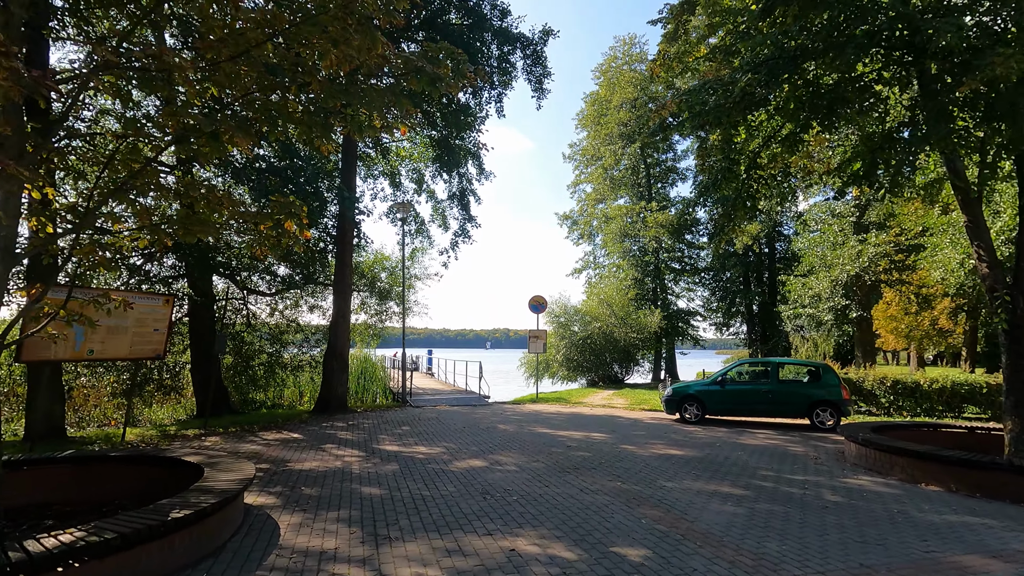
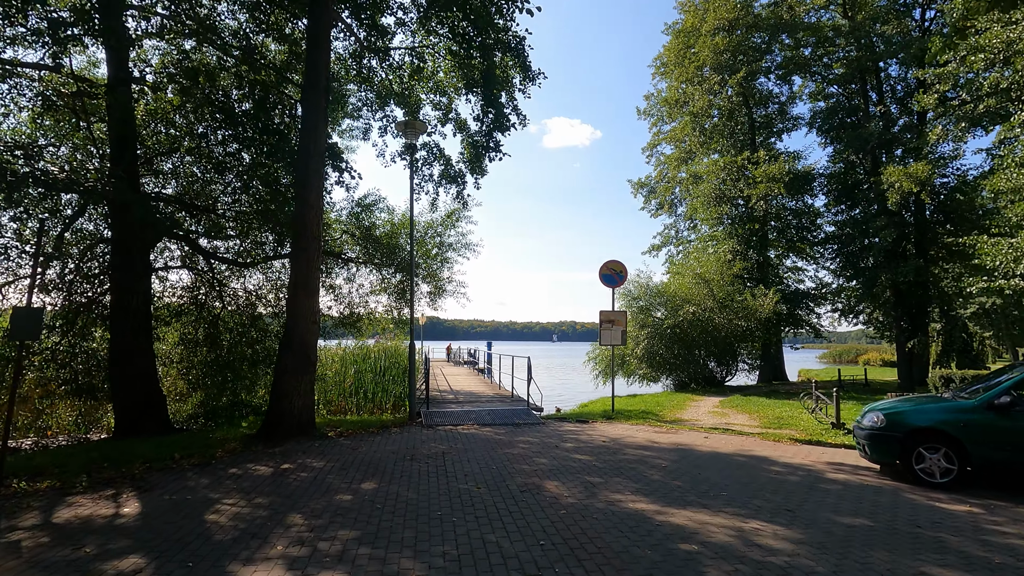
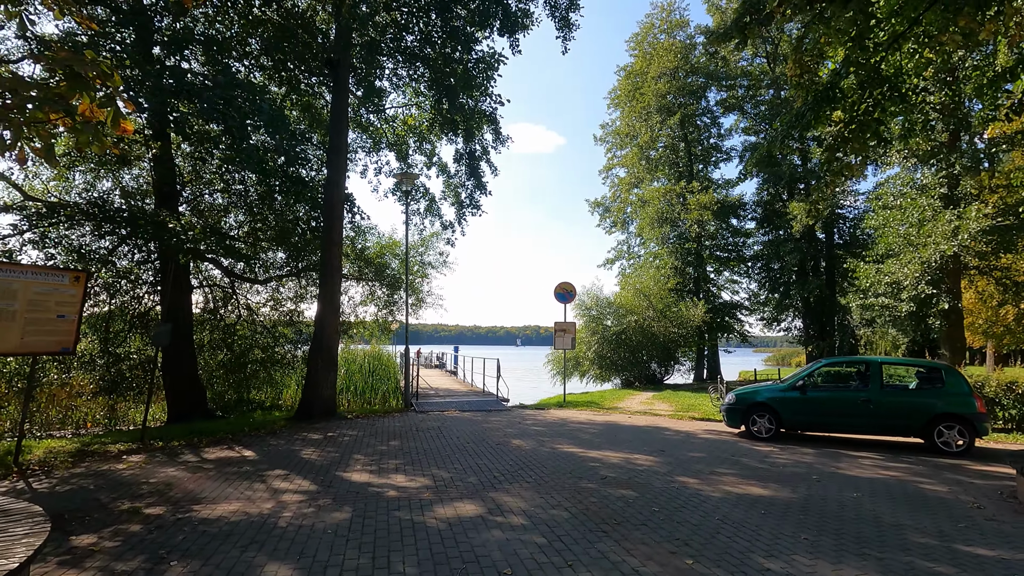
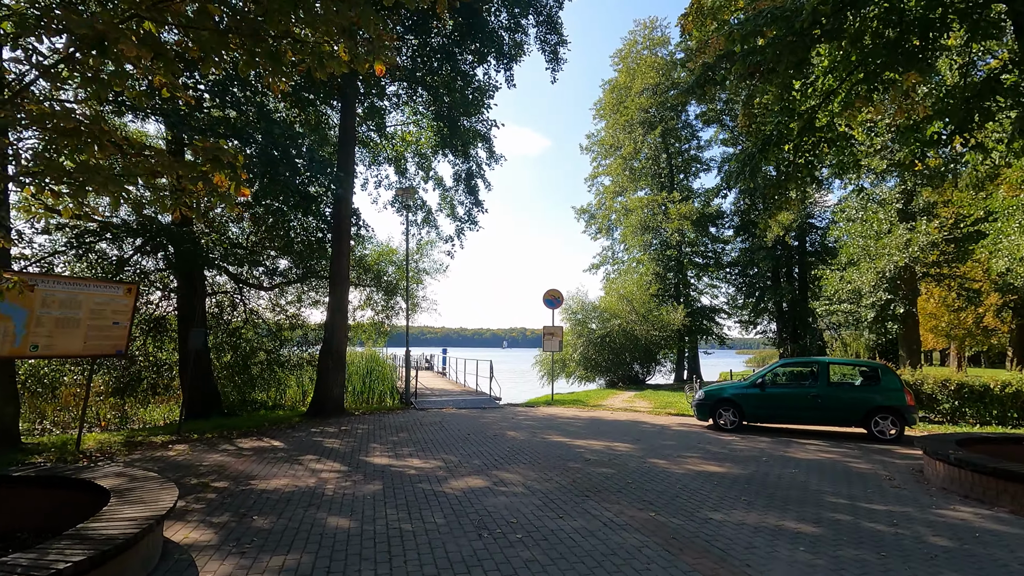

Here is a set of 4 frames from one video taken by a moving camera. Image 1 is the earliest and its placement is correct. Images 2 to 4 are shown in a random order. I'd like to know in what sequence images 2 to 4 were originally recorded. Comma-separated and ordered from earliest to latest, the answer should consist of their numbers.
4, 3, 2
